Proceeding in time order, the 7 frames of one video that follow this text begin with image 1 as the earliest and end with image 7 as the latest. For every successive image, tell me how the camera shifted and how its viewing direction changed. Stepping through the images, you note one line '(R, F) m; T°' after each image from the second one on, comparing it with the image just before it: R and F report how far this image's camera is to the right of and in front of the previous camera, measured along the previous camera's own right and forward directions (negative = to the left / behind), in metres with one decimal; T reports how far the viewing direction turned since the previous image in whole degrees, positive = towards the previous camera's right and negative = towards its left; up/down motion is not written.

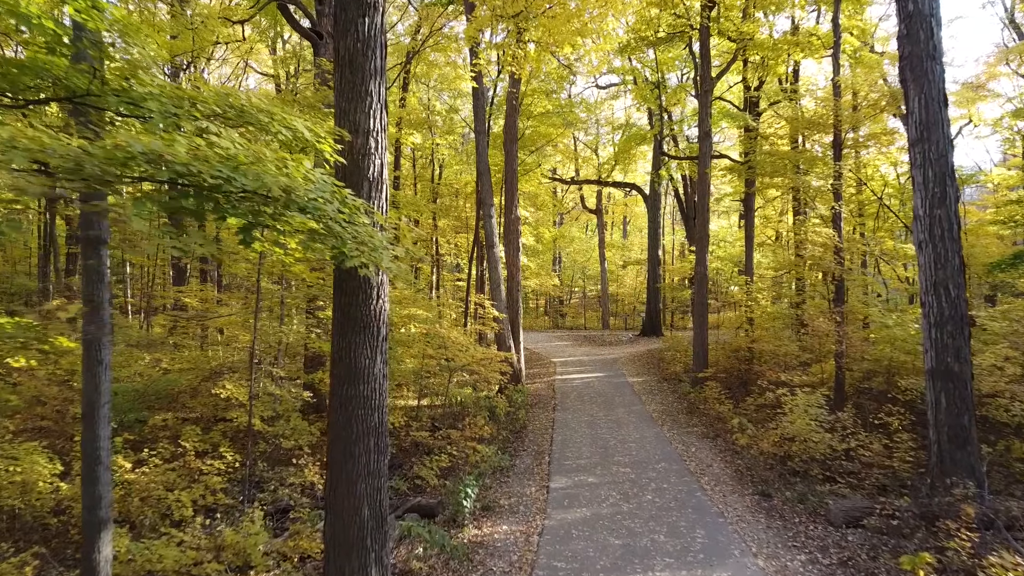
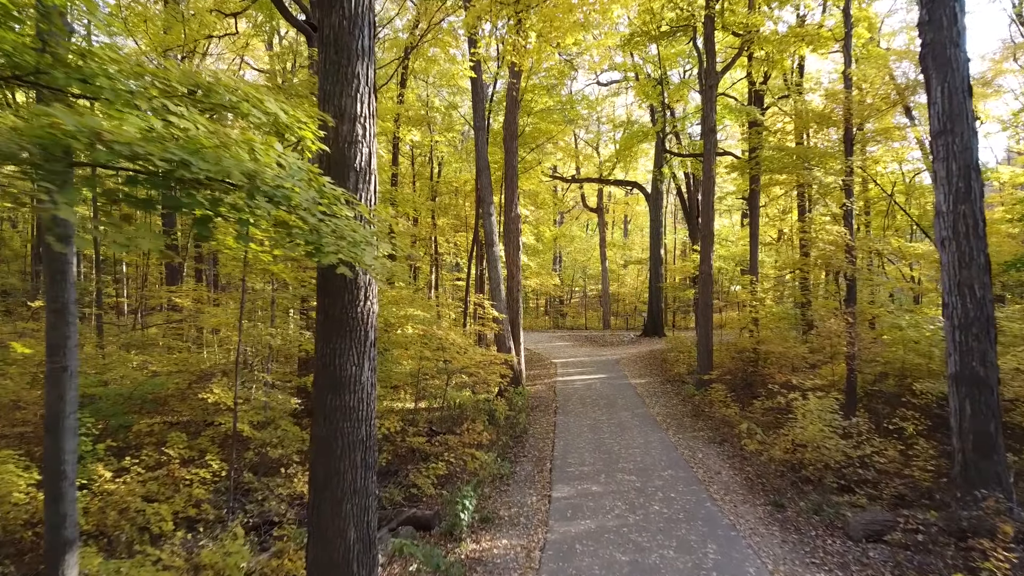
(0.0, +0.3) m; 0°
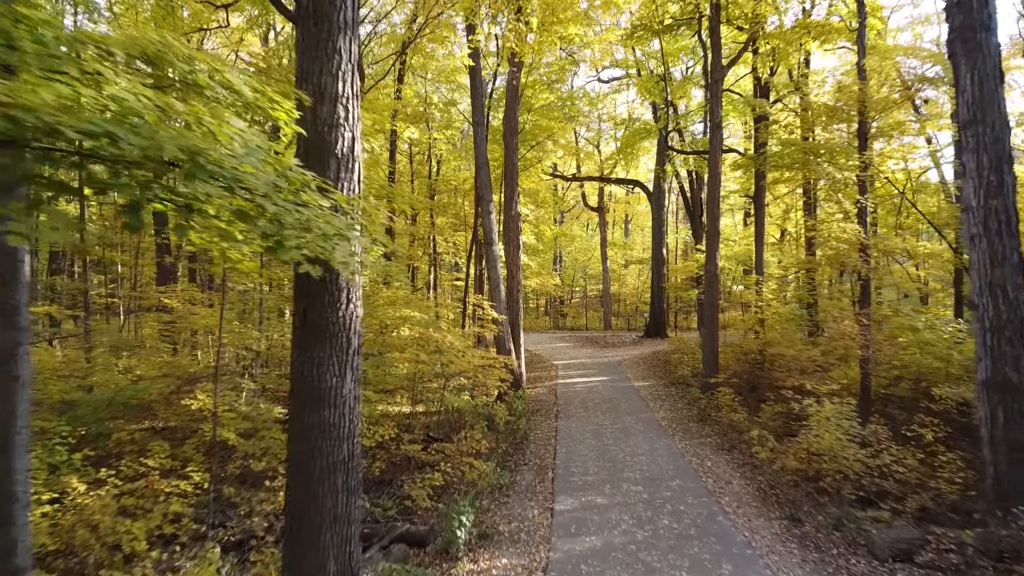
(0.0, +0.3) m; 0°
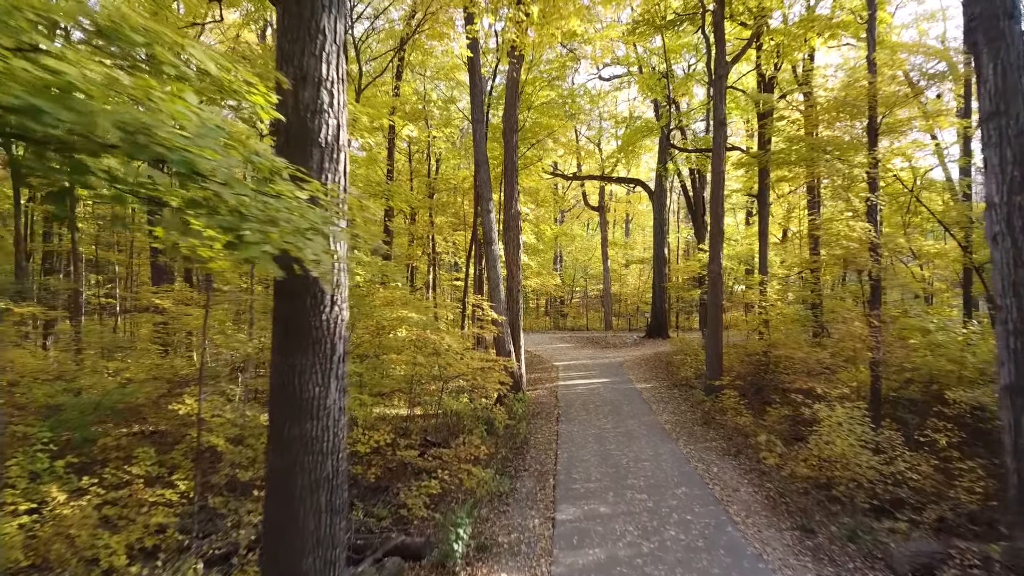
(0.0, +0.2) m; 0°
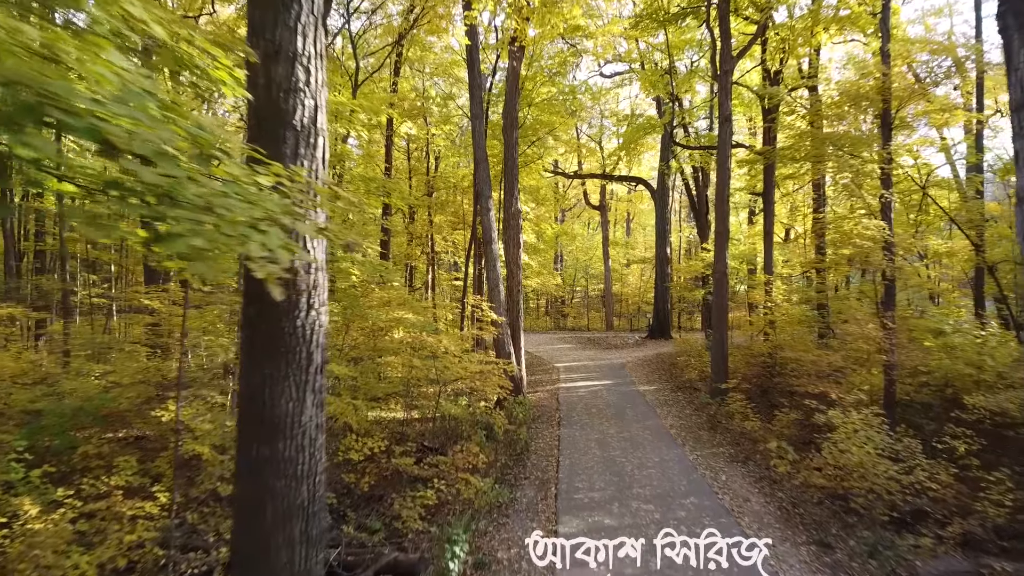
(0.0, +0.3) m; 0°
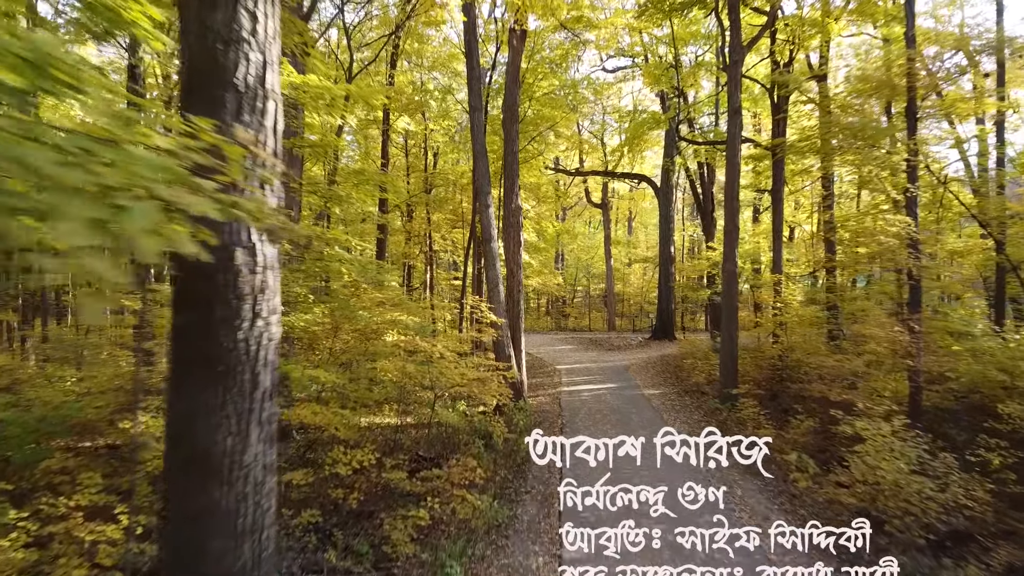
(0.0, +0.5) m; 0°
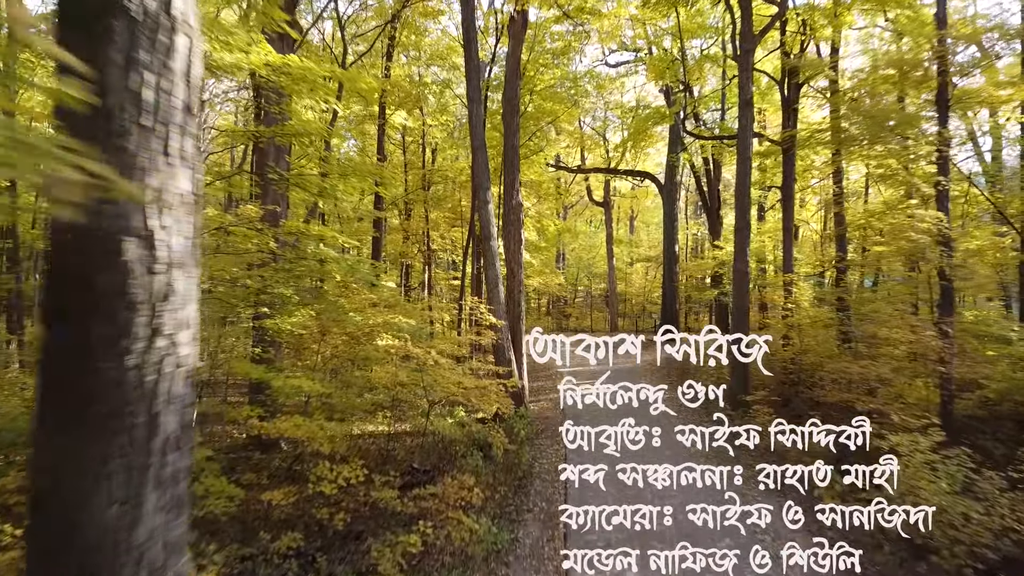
(0.0, +0.5) m; 0°
